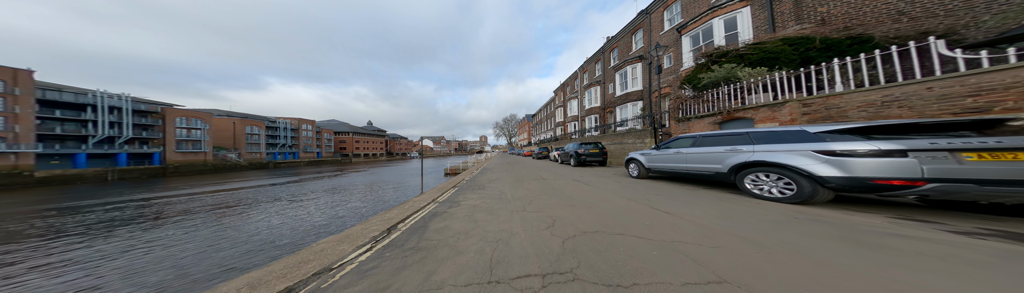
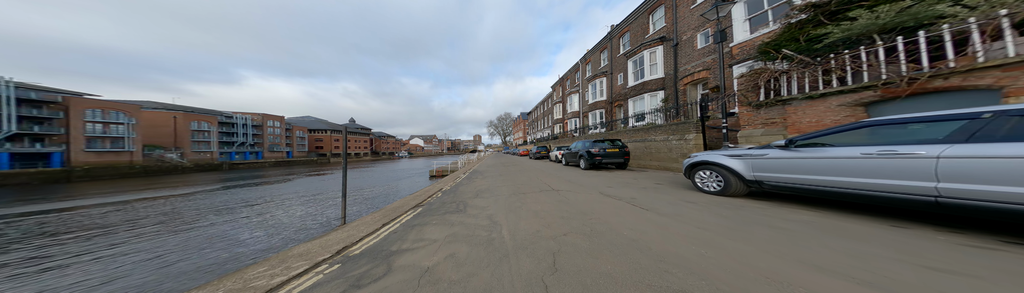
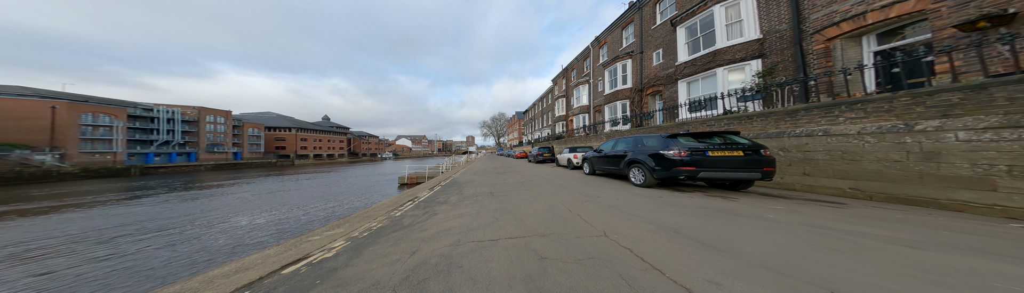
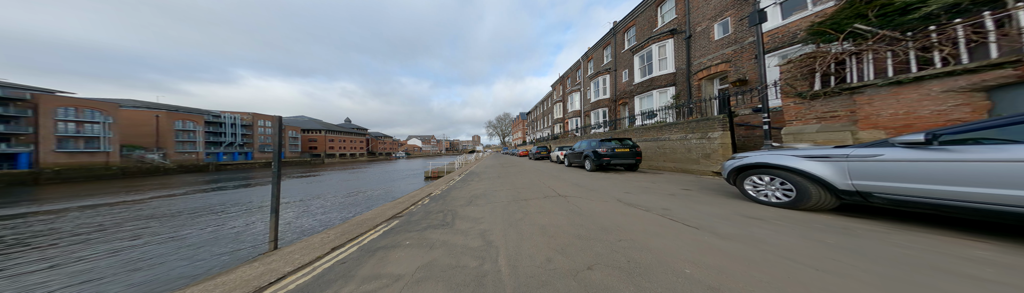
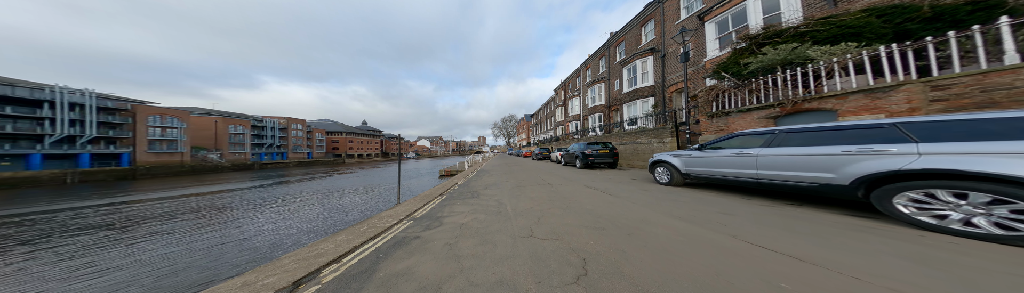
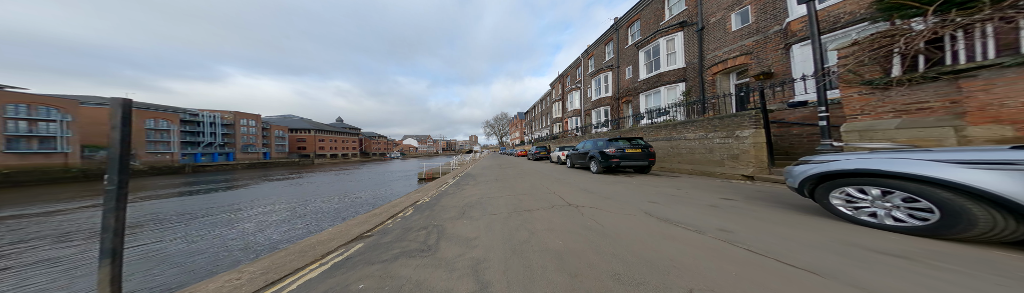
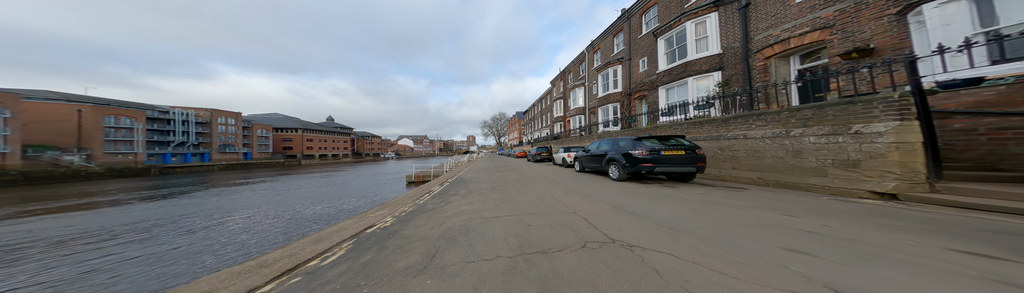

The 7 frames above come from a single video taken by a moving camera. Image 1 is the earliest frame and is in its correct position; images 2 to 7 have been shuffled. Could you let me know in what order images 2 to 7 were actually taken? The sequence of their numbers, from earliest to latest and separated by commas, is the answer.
5, 2, 4, 6, 7, 3
